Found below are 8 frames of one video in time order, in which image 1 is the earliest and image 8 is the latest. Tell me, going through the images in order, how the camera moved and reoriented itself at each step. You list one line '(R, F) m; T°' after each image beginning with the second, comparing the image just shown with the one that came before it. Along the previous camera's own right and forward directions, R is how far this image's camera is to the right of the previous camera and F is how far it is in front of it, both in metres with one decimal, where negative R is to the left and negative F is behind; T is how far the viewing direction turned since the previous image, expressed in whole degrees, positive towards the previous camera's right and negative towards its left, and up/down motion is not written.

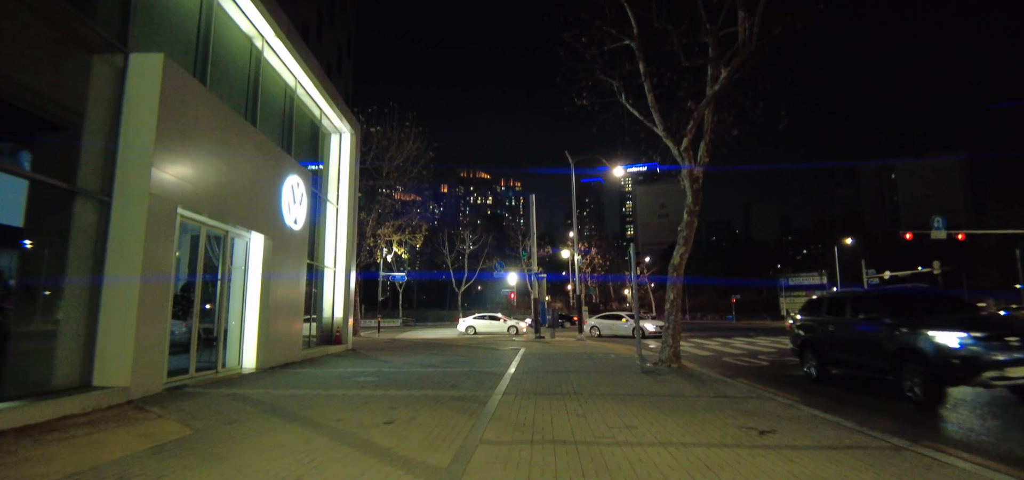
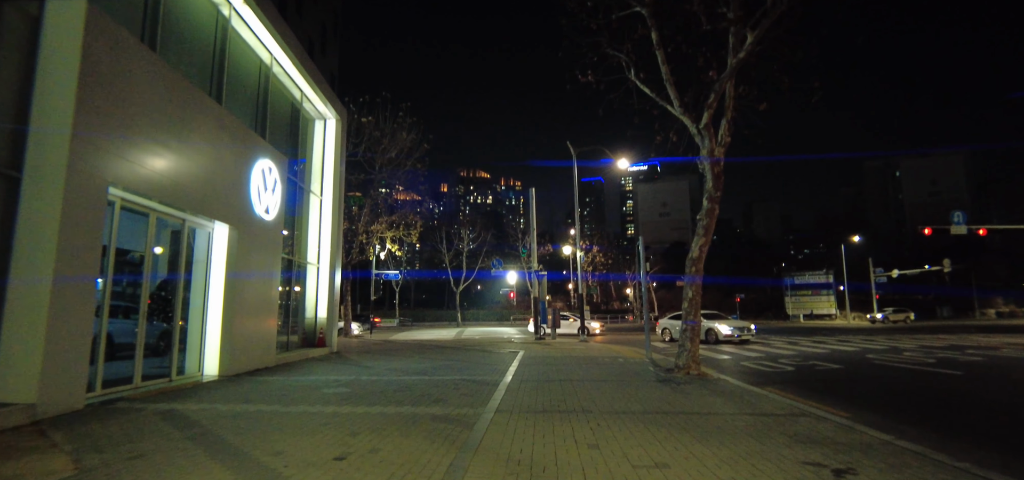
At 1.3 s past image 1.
(+0.1, +1.5) m; 0°
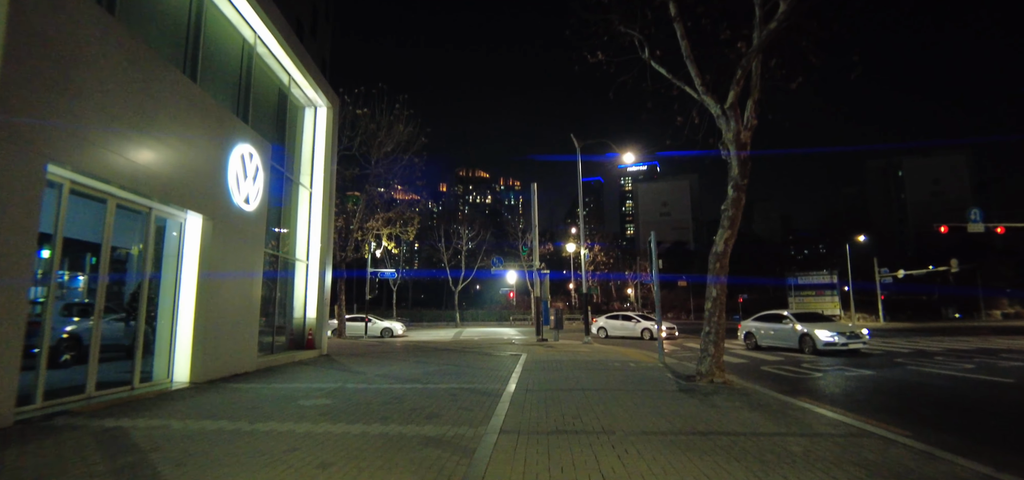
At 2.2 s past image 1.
(-0.1, +1.1) m; 0°
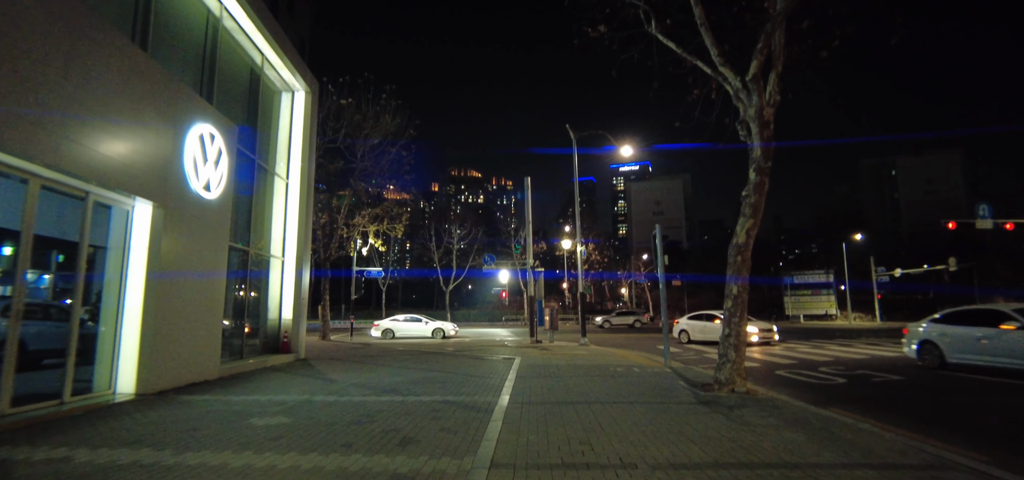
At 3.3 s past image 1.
(0.0, +1.3) m; +1°
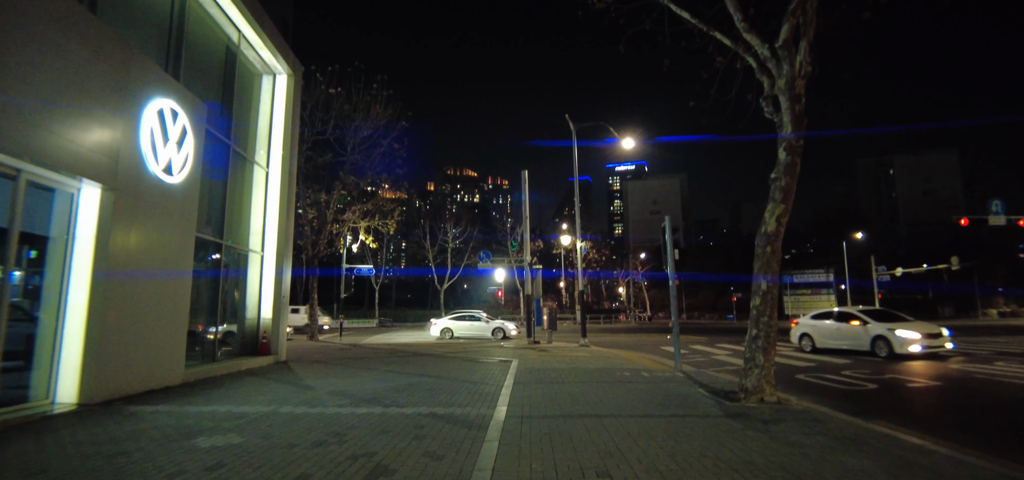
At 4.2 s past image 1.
(0.0, +1.1) m; 0°
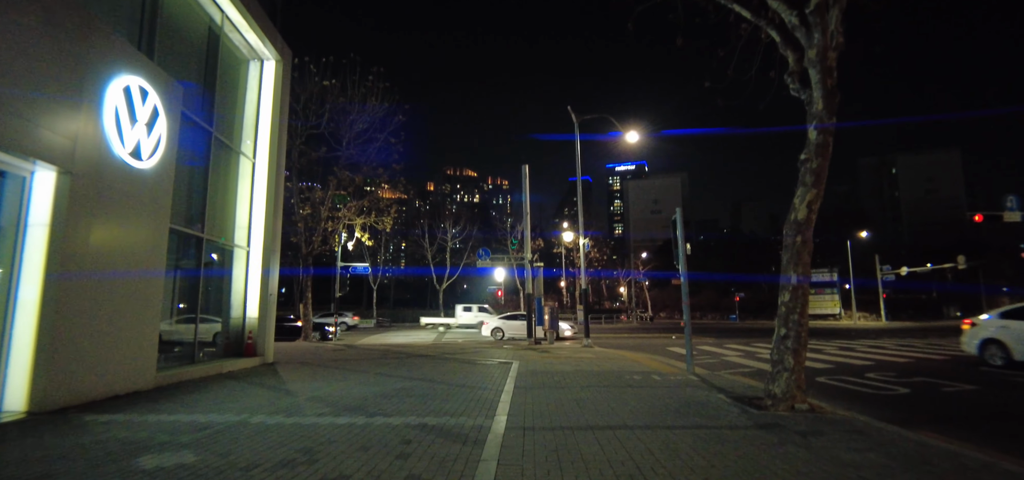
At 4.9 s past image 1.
(0.0, +0.8) m; 0°
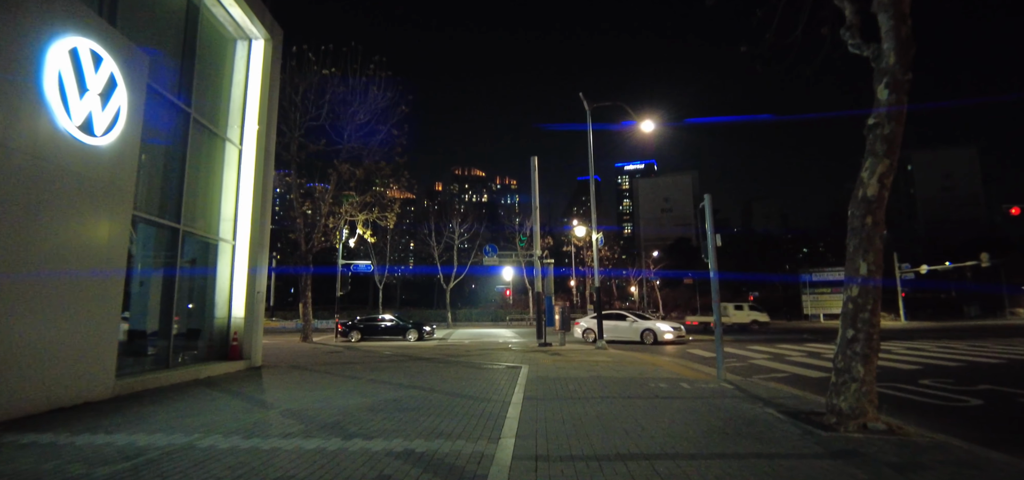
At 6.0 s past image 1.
(0.0, +1.2) m; -1°
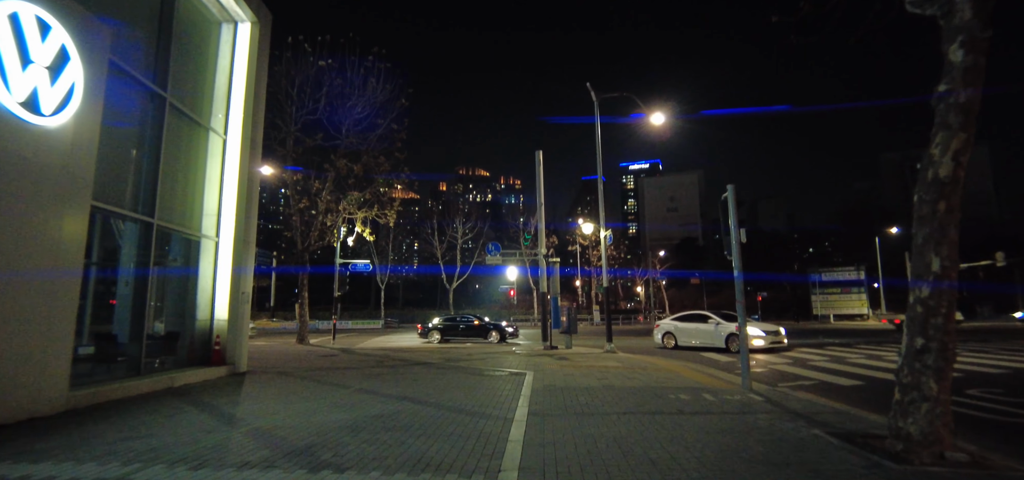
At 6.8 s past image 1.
(0.0, +0.9) m; 0°
